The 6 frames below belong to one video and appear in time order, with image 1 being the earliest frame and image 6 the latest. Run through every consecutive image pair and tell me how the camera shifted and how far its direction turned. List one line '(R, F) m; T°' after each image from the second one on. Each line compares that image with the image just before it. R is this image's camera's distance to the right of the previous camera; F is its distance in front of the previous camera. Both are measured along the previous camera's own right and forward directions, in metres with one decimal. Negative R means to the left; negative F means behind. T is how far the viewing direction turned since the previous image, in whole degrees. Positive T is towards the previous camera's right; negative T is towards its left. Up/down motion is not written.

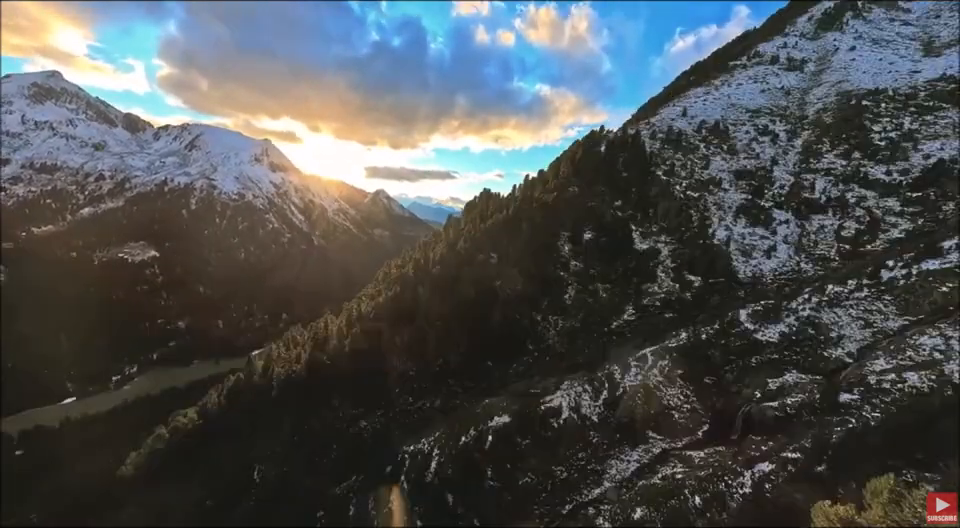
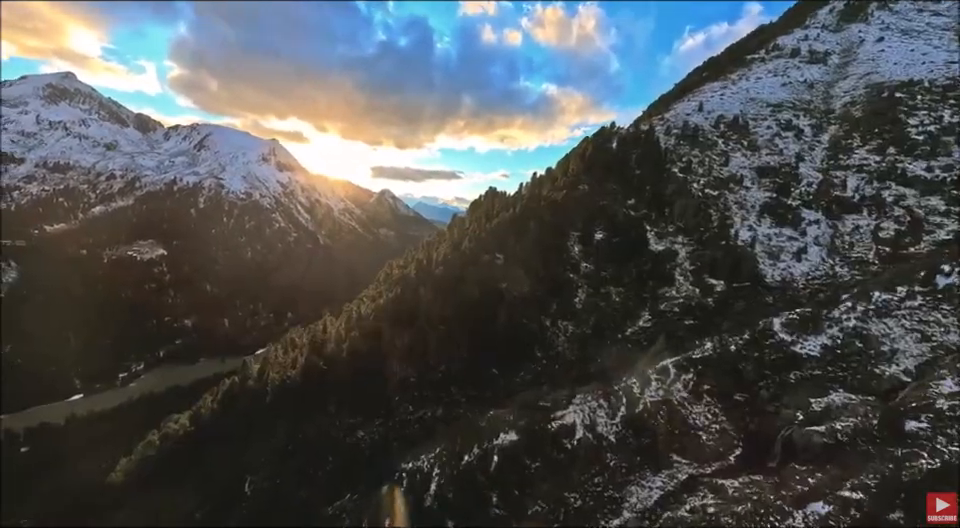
(-0.1, +2.9) m; -1°
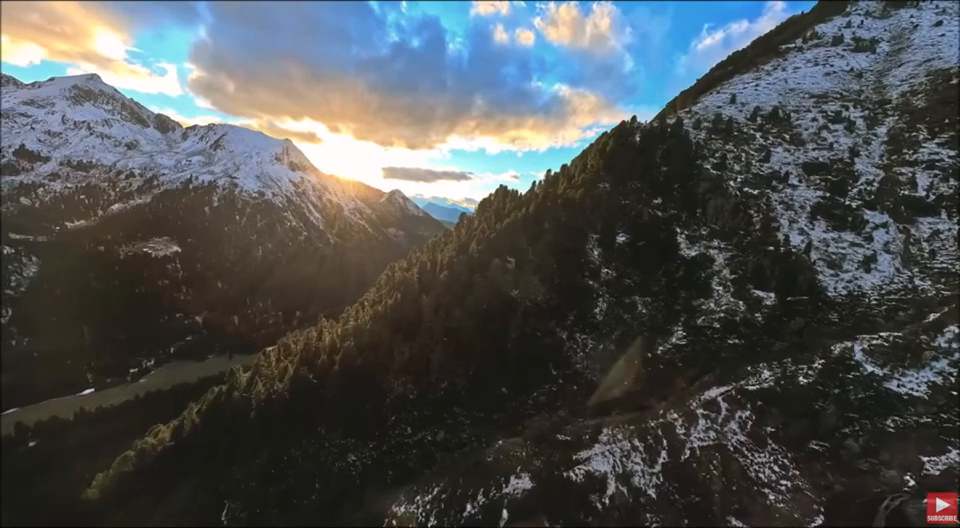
(0.0, +5.3) m; -2°
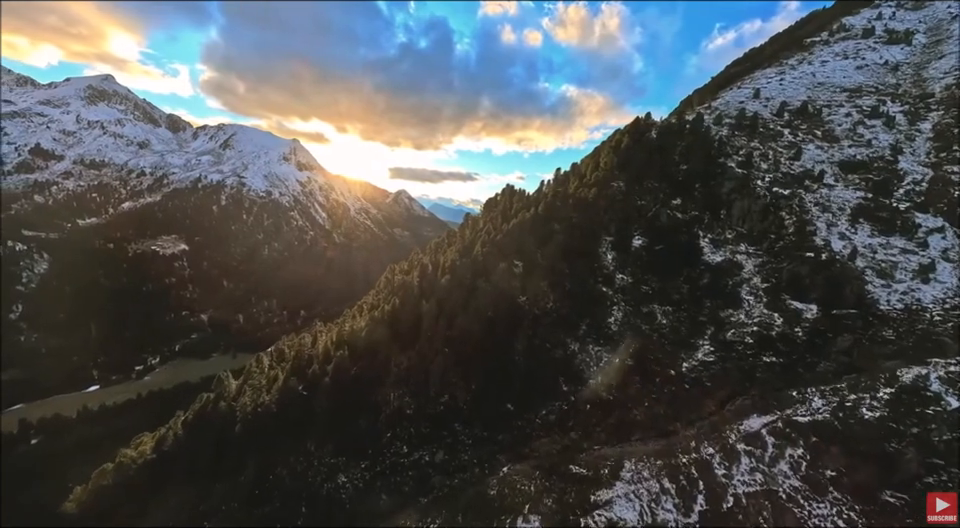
(+0.1, +3.6) m; -1°
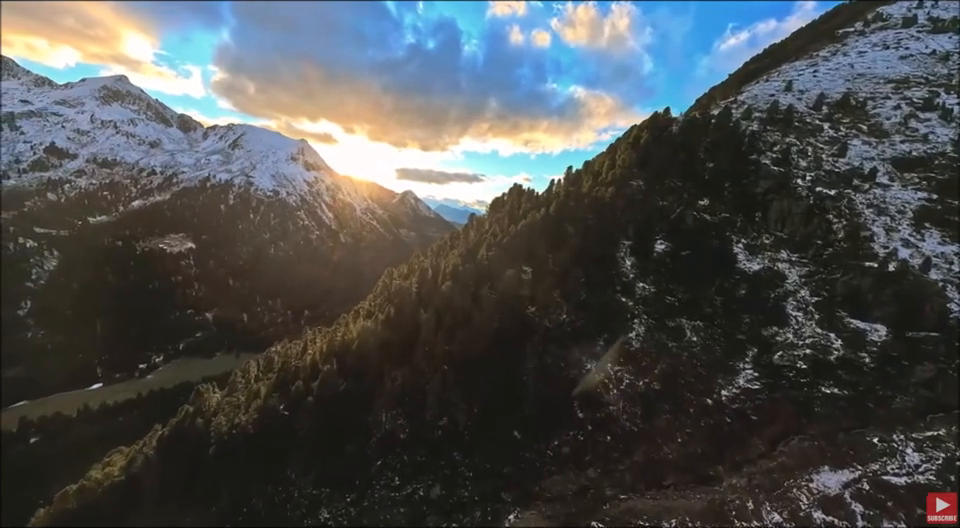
(+0.1, +4.7) m; -1°
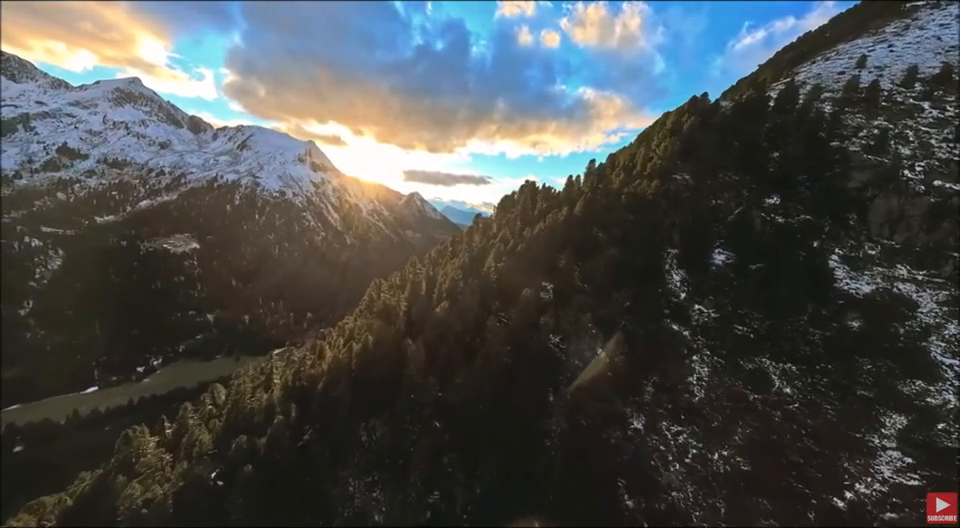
(-0.1, +9.8) m; -1°
